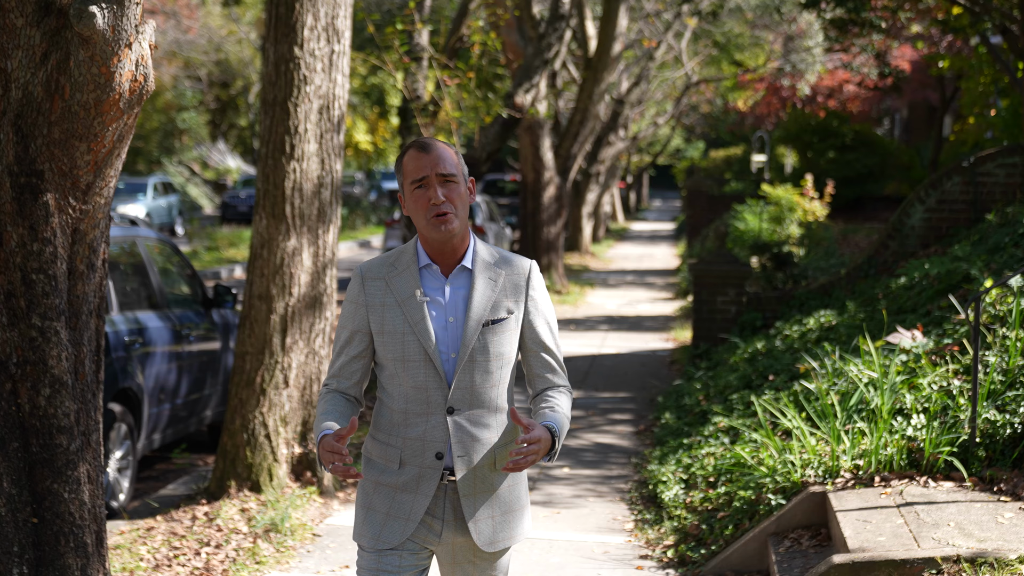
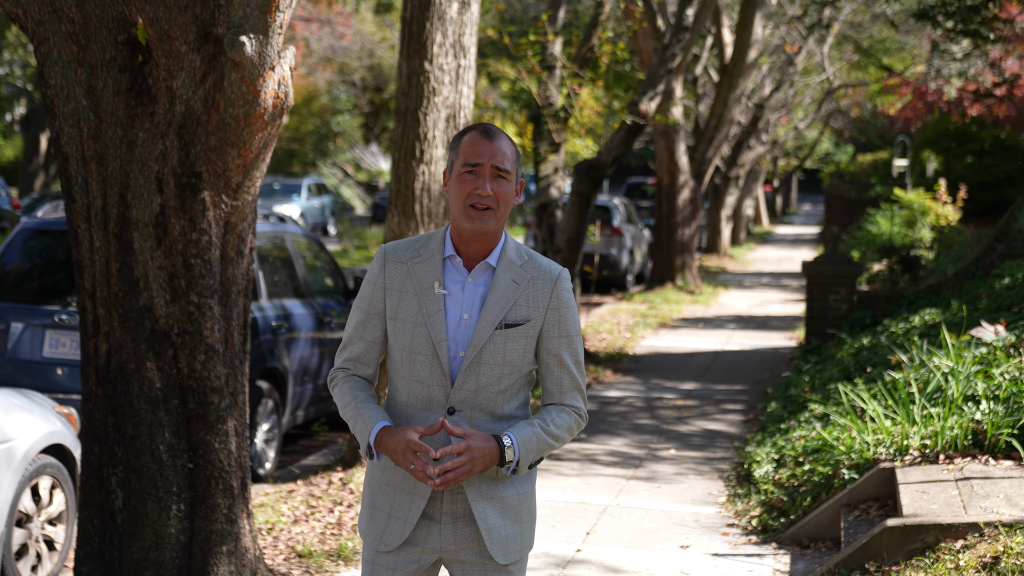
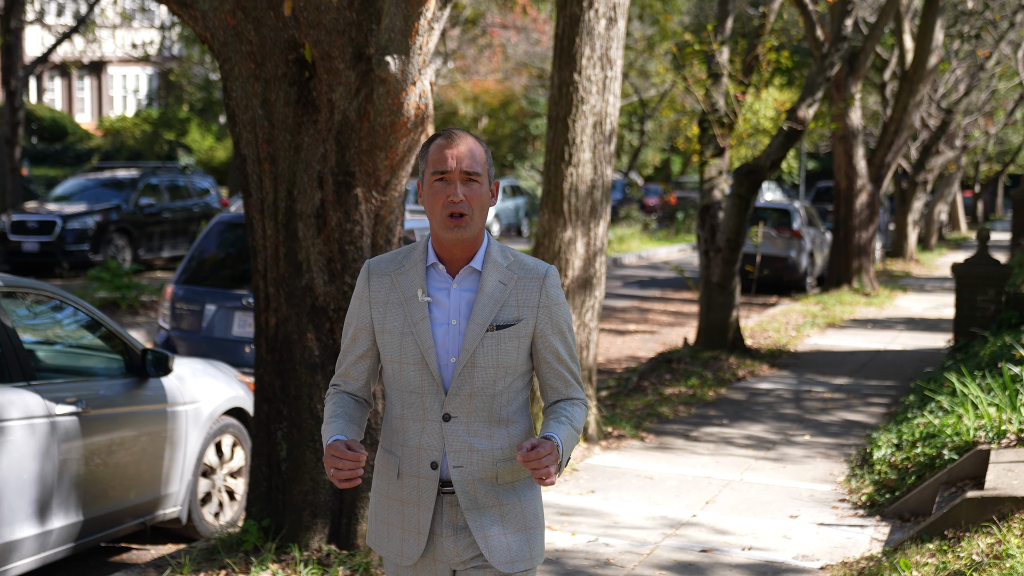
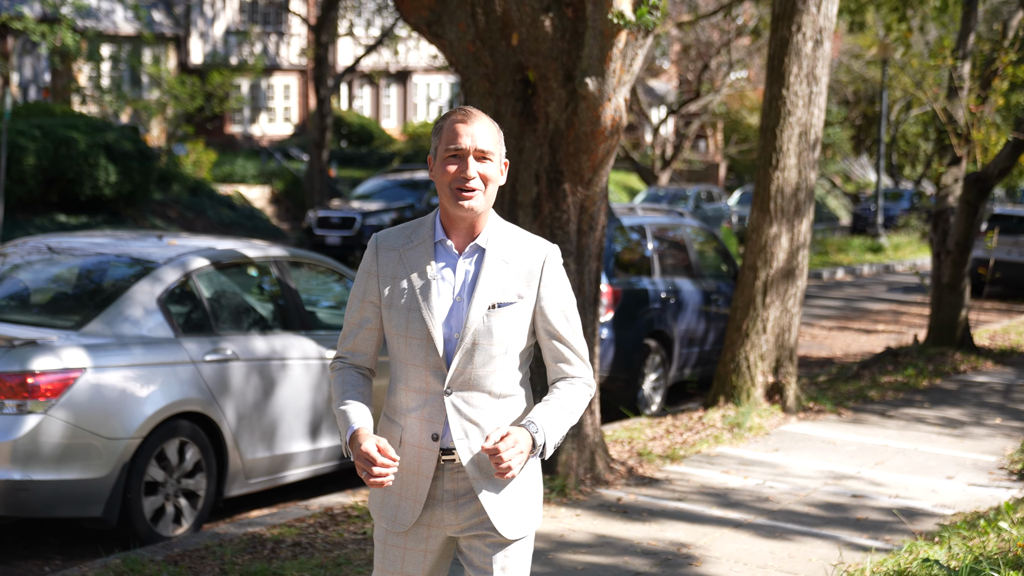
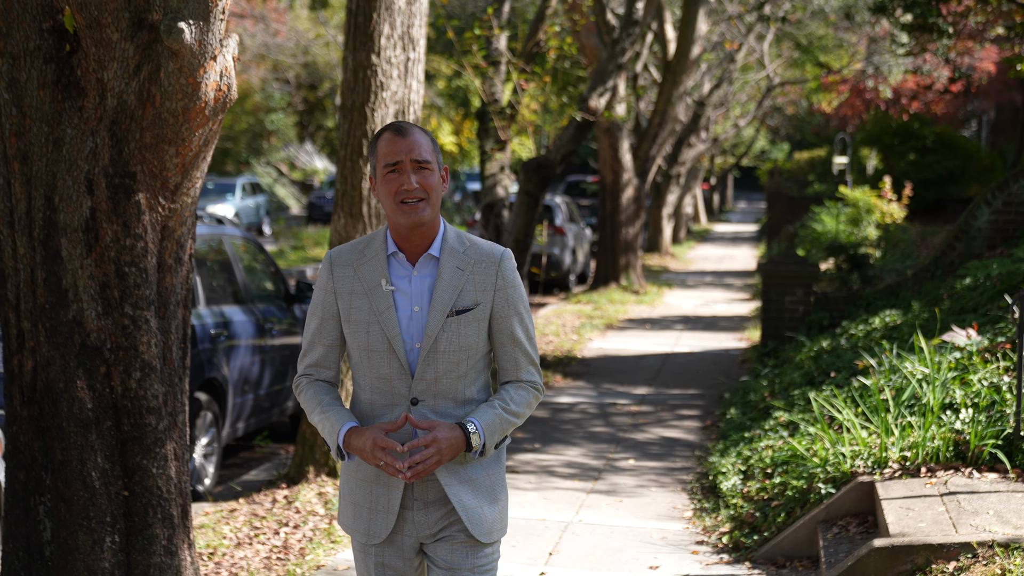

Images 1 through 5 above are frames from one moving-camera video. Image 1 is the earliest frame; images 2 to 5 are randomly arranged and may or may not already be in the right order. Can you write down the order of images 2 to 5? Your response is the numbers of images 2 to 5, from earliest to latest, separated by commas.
5, 2, 3, 4
